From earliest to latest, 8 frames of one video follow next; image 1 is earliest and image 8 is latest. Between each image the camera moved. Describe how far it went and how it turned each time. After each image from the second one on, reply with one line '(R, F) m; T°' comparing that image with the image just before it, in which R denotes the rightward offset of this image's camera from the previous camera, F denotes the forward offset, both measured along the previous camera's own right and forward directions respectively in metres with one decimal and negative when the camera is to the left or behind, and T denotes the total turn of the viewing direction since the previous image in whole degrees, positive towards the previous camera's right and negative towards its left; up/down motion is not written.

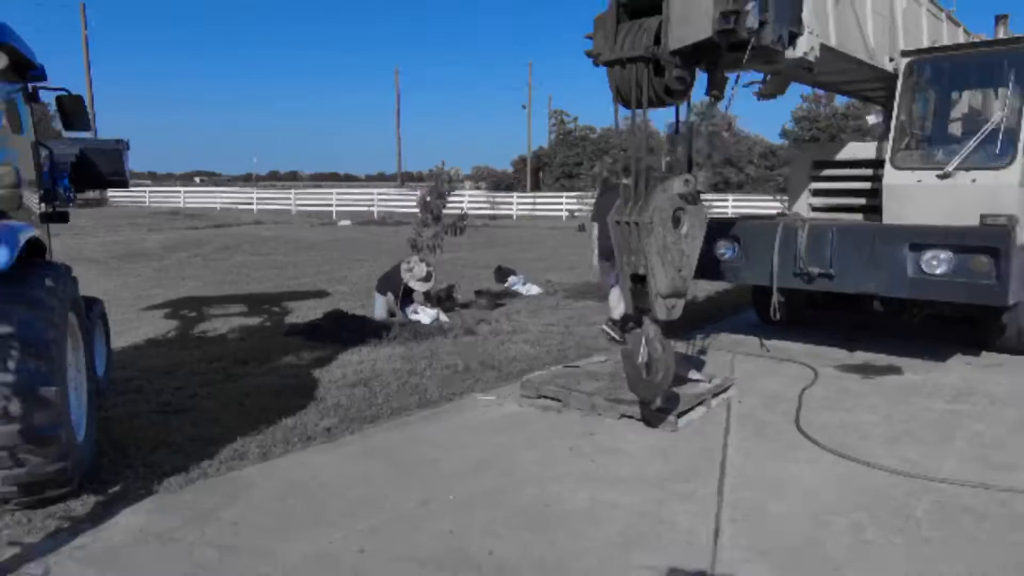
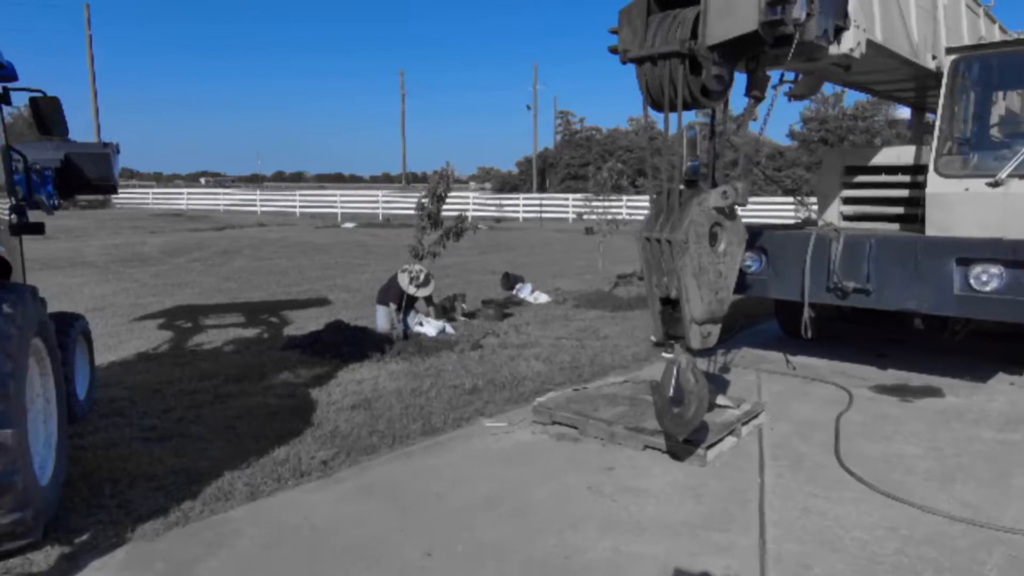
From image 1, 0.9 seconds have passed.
(-0.1, +0.4) m; 0°
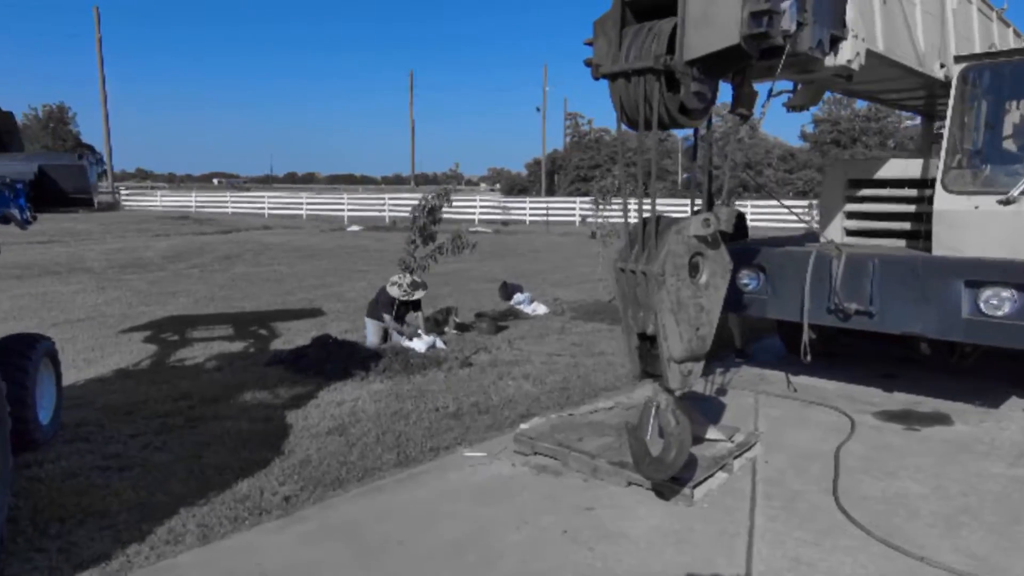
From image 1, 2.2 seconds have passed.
(+0.2, +0.3) m; -1°
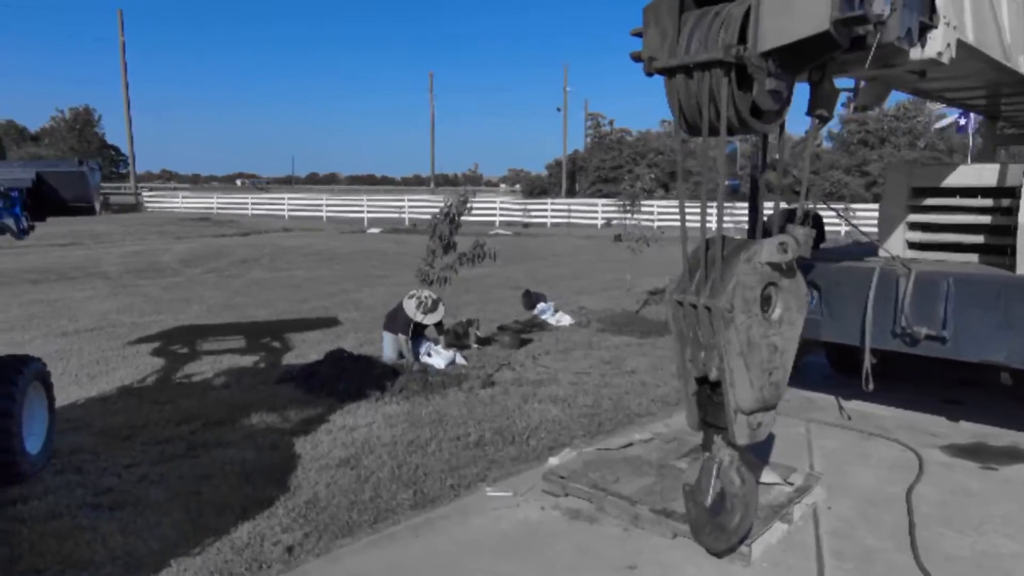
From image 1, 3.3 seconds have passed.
(-0.1, +0.5) m; -2°
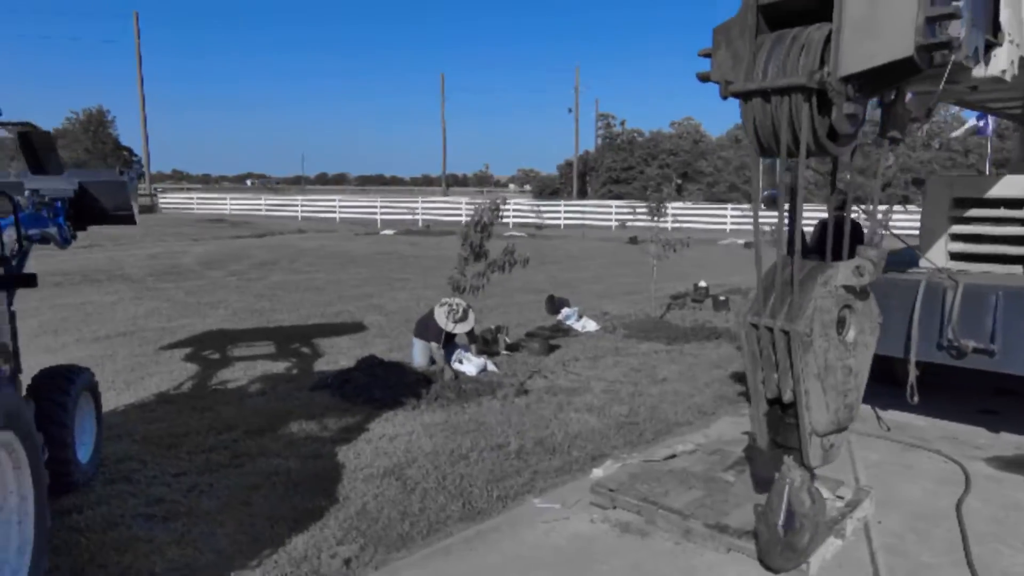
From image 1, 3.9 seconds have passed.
(-0.3, 0.0) m; -1°
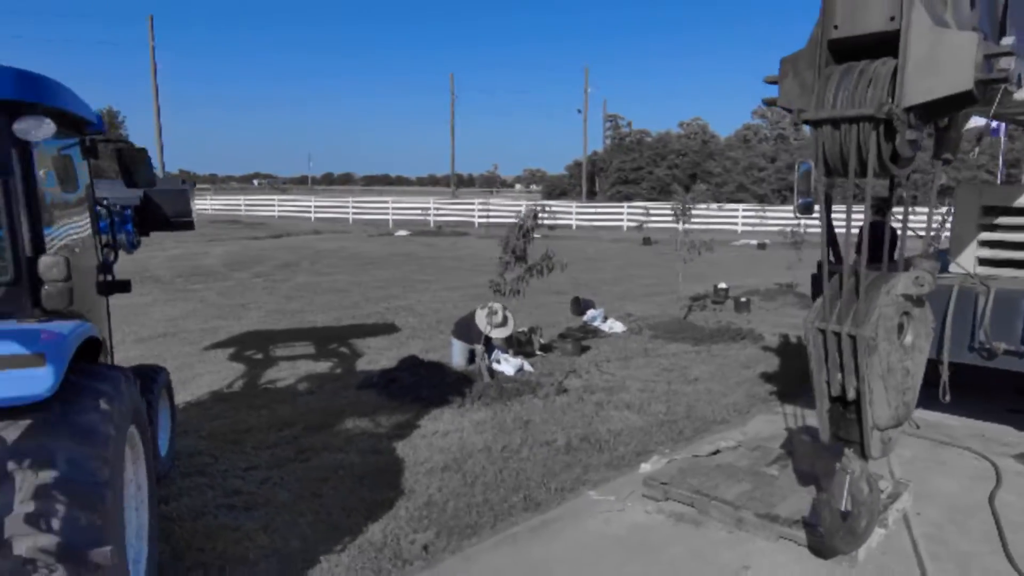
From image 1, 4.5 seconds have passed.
(-0.4, -0.3) m; 0°
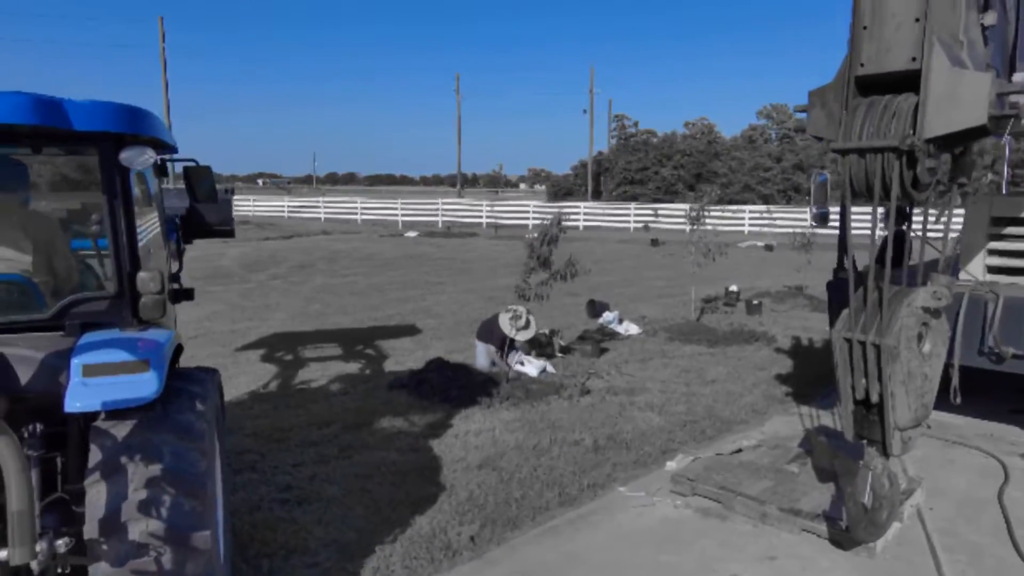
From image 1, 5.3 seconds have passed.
(-0.2, -0.3) m; 0°
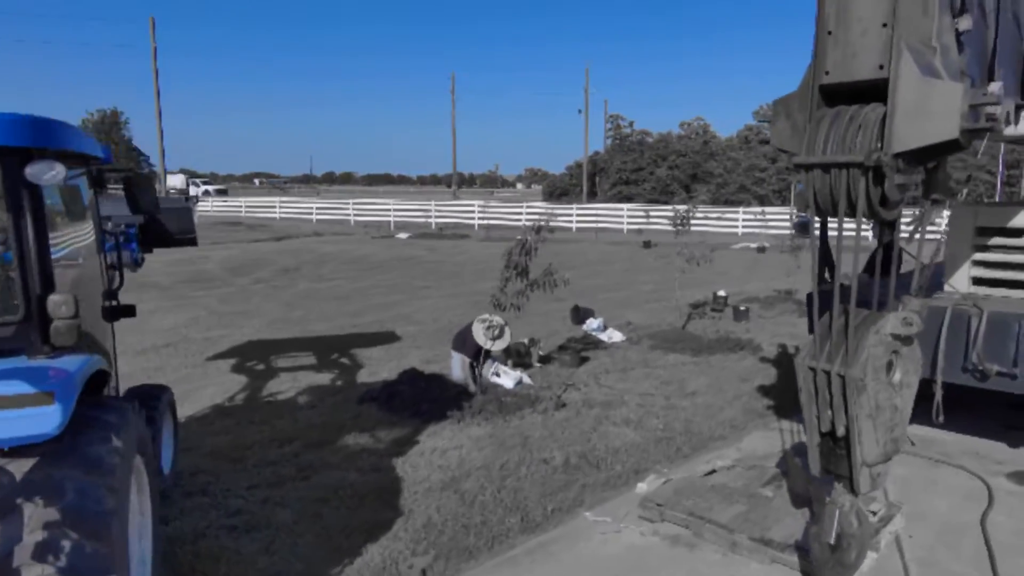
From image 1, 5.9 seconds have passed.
(+0.3, +0.2) m; 0°
